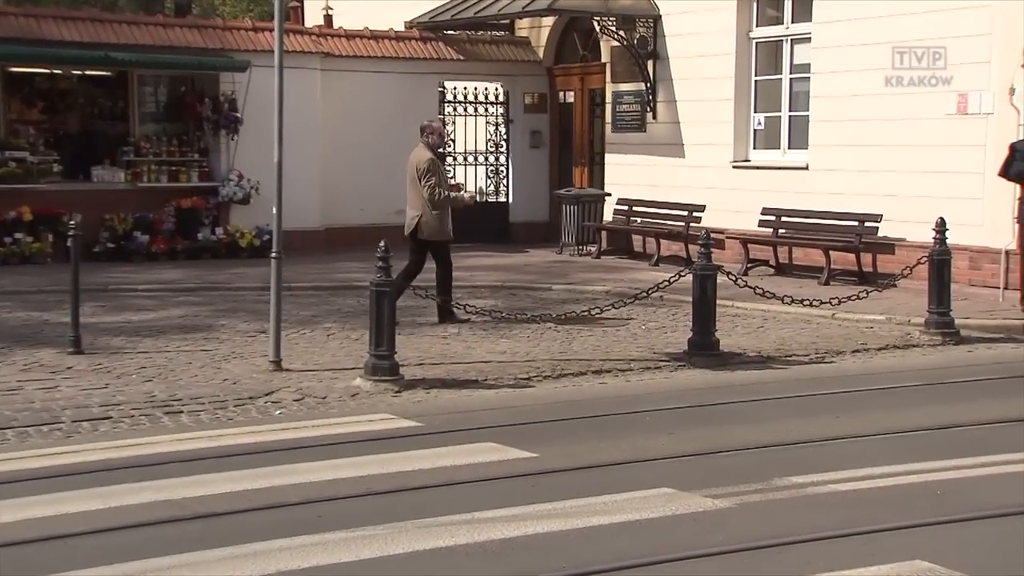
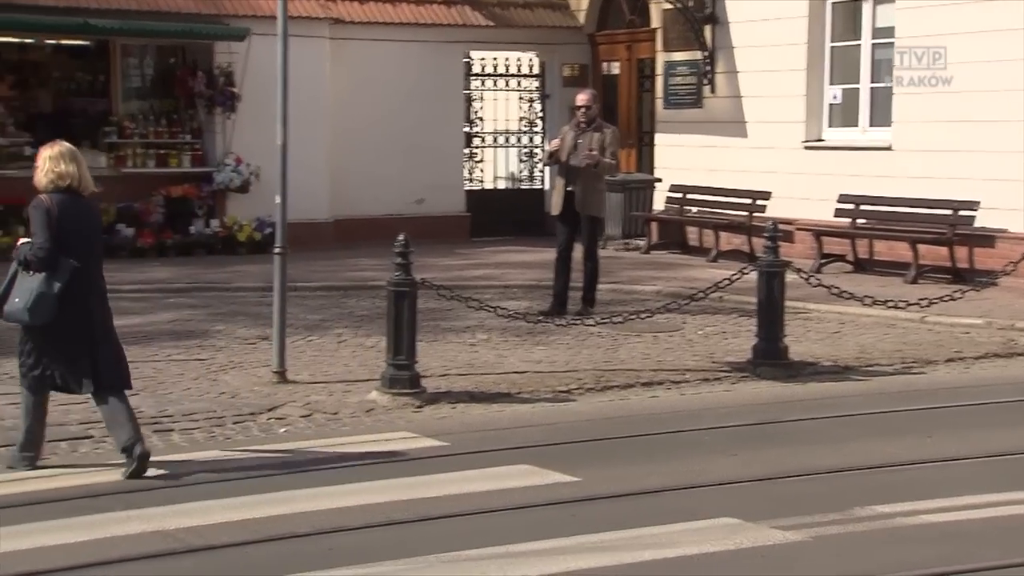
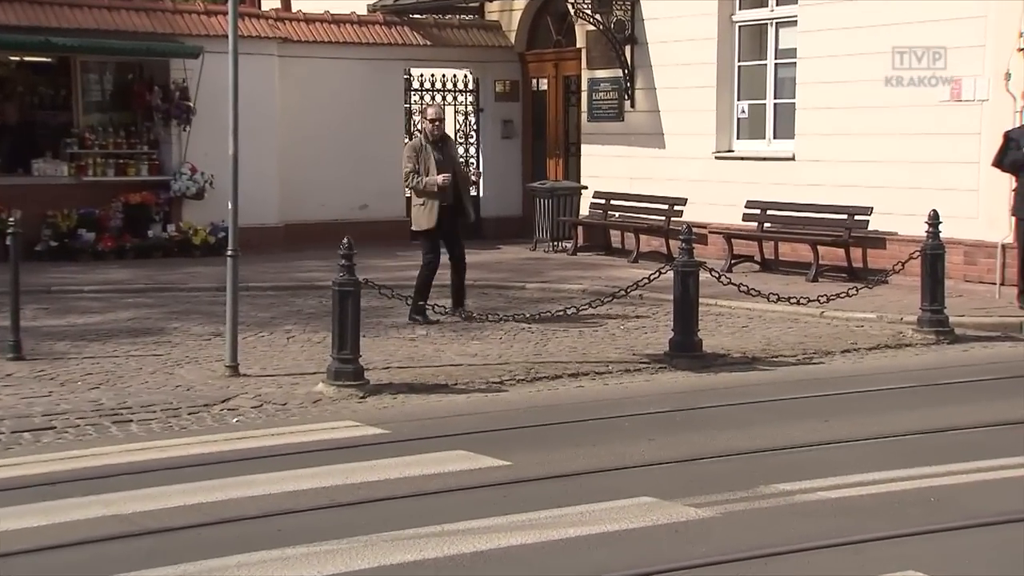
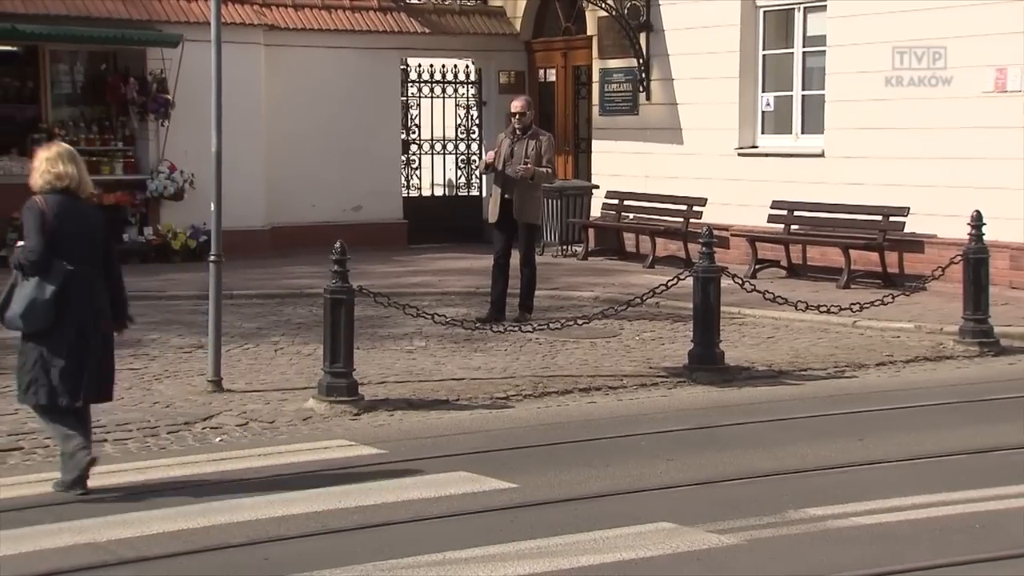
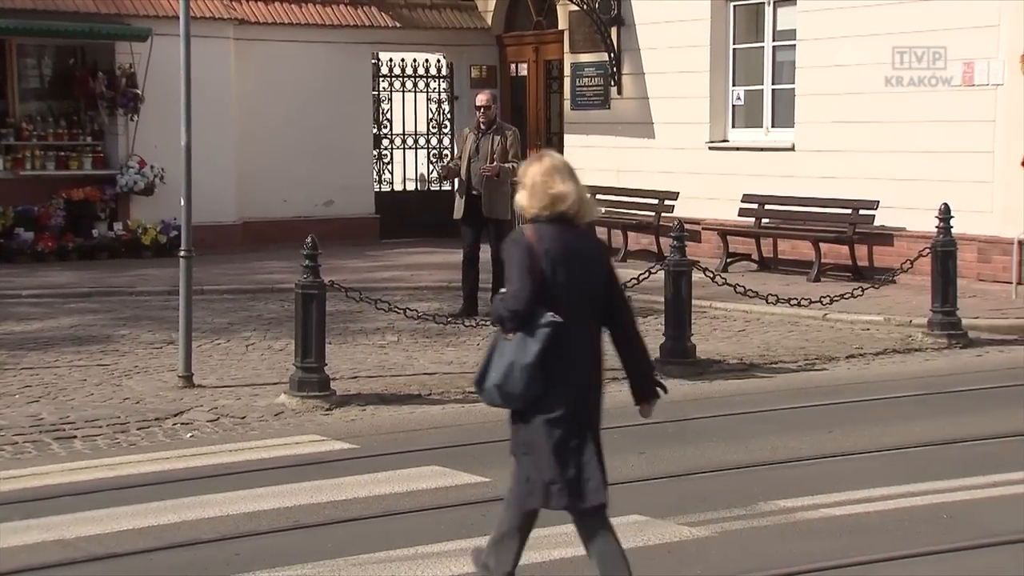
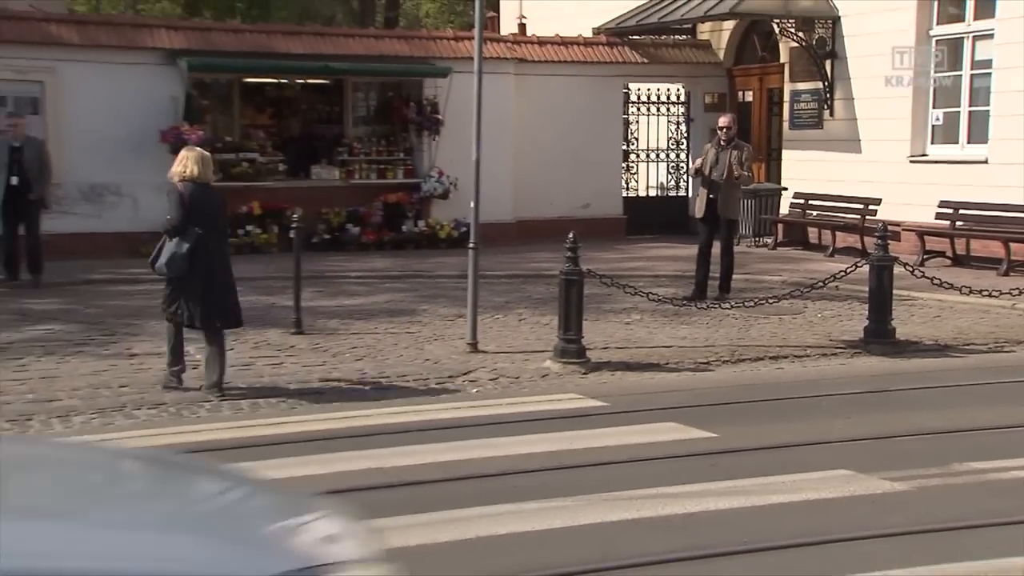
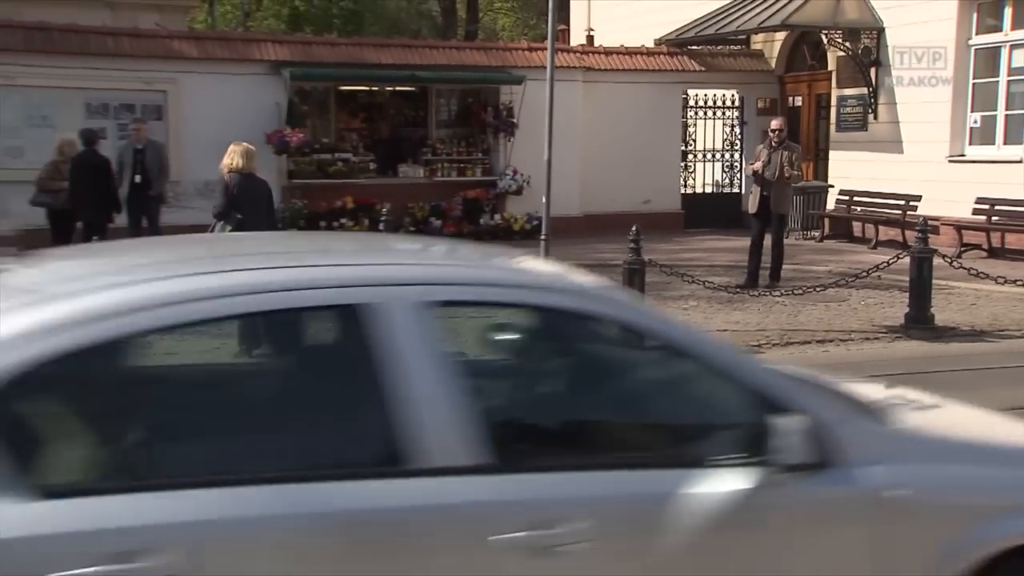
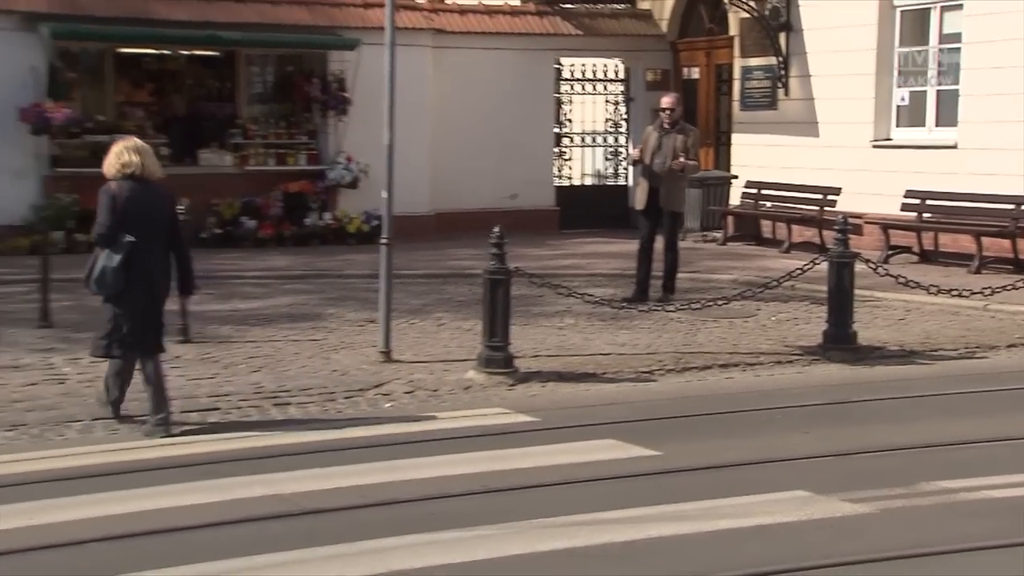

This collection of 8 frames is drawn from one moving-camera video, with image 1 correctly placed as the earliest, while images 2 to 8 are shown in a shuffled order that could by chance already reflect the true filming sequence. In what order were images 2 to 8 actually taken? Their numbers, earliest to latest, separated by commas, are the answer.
3, 5, 4, 2, 8, 6, 7
